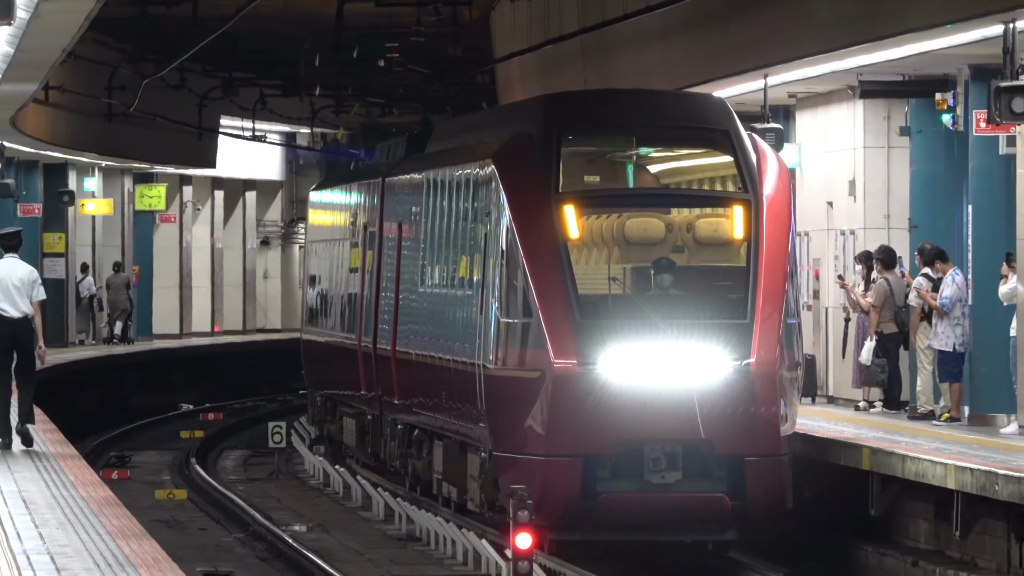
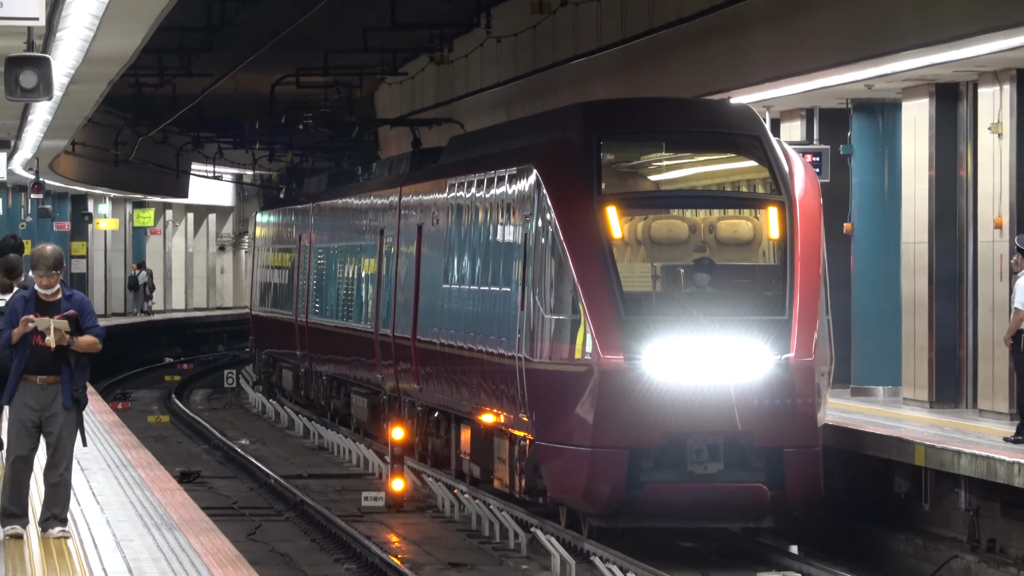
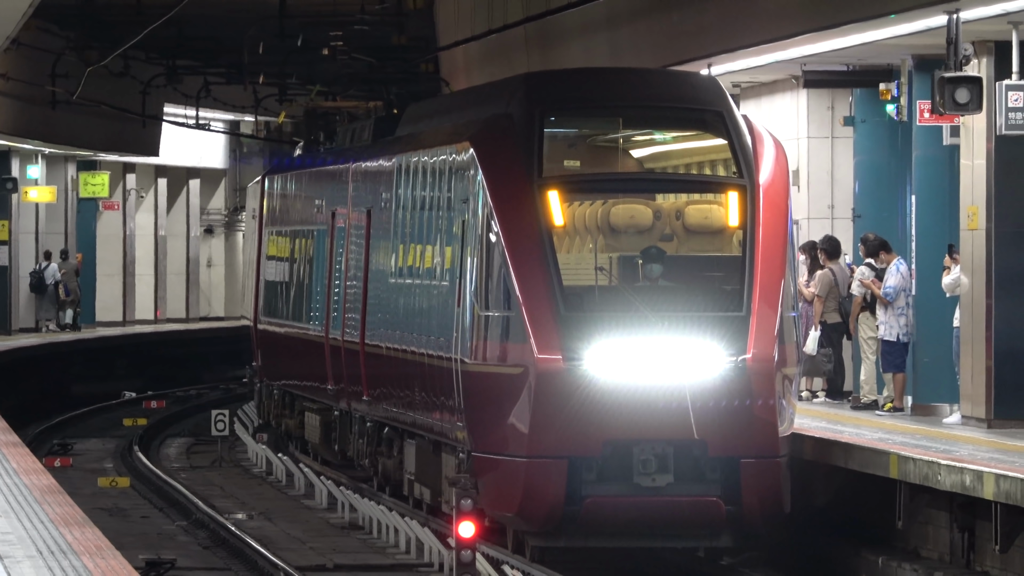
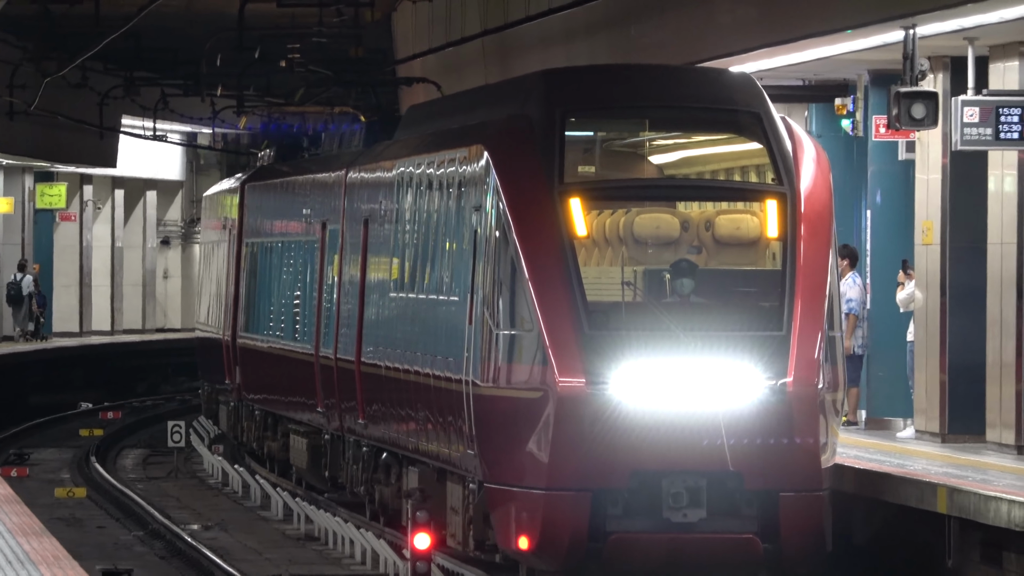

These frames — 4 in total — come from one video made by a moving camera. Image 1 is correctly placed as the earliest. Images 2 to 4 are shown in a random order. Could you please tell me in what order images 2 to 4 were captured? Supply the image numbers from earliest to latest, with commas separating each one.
3, 4, 2
